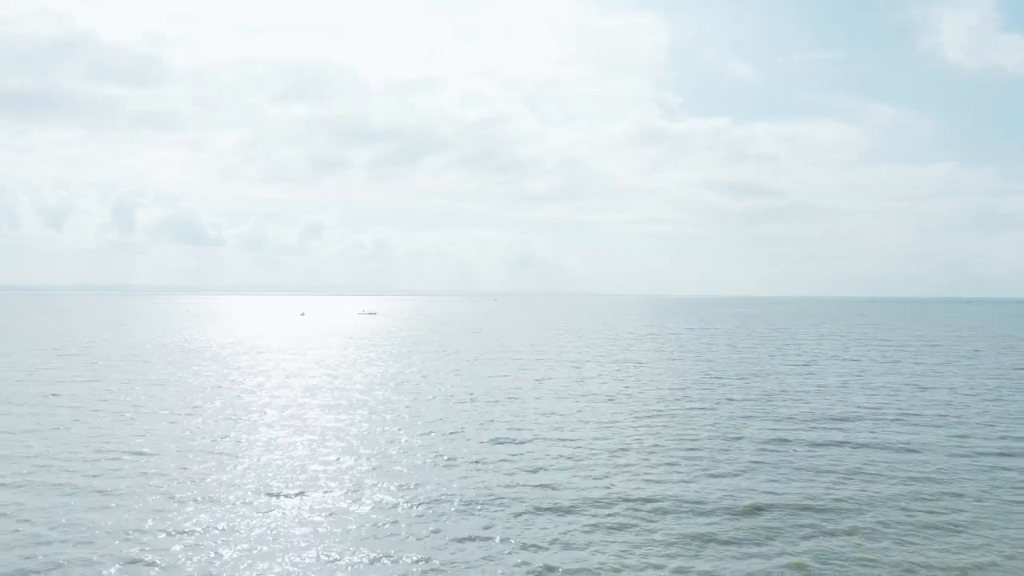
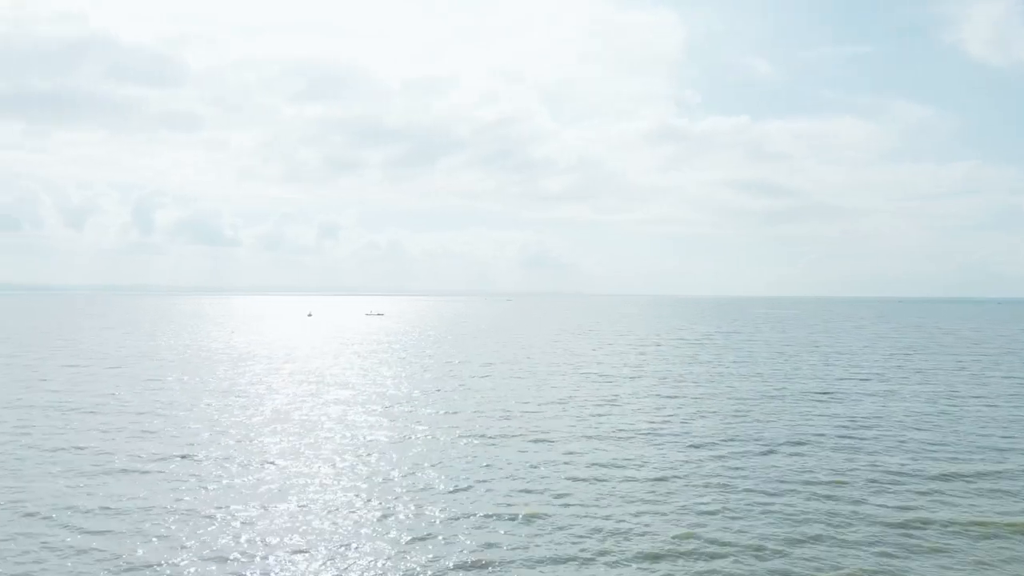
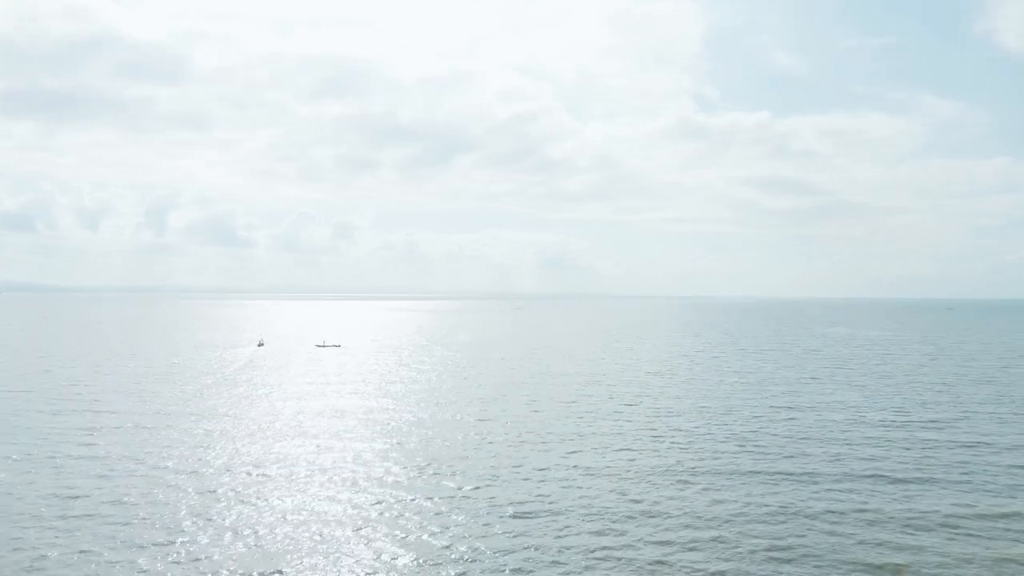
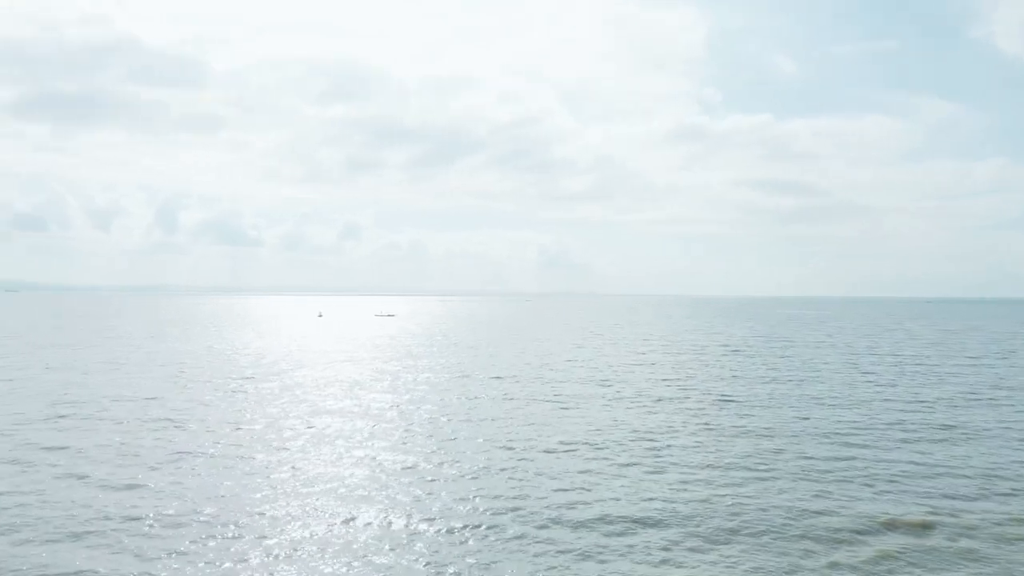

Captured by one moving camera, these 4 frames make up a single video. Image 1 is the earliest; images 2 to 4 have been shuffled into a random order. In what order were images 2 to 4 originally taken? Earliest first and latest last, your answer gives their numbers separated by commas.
2, 4, 3
